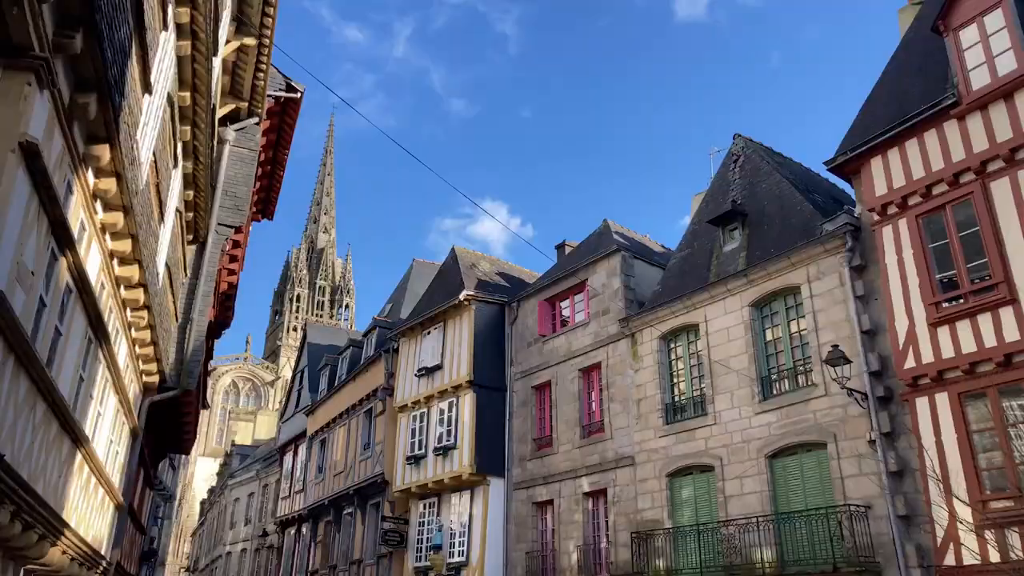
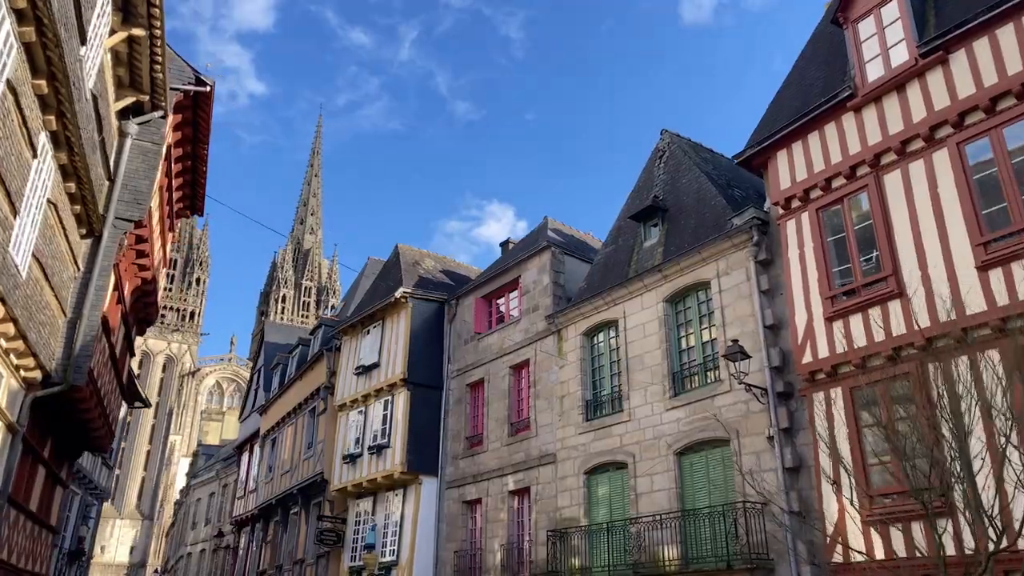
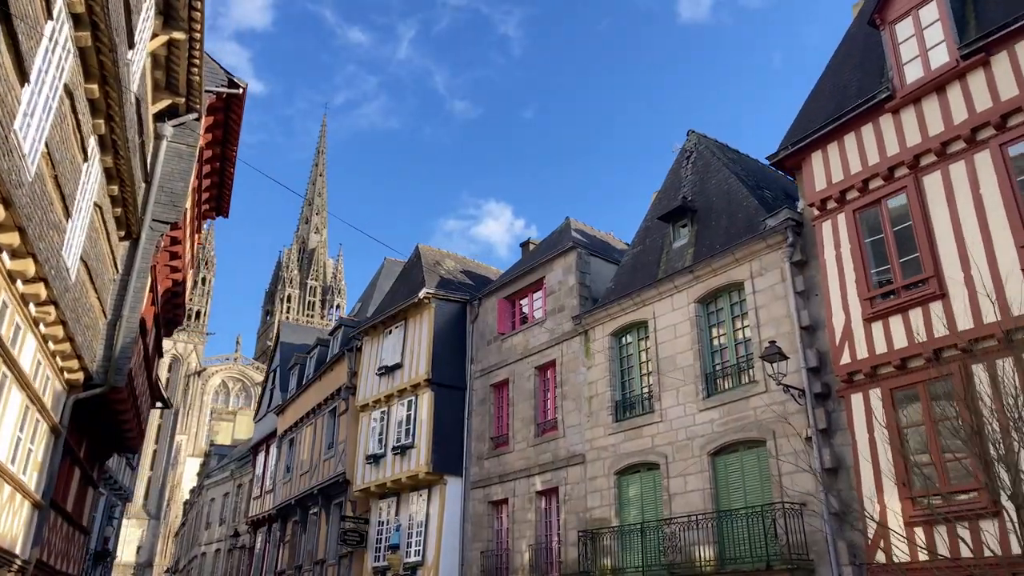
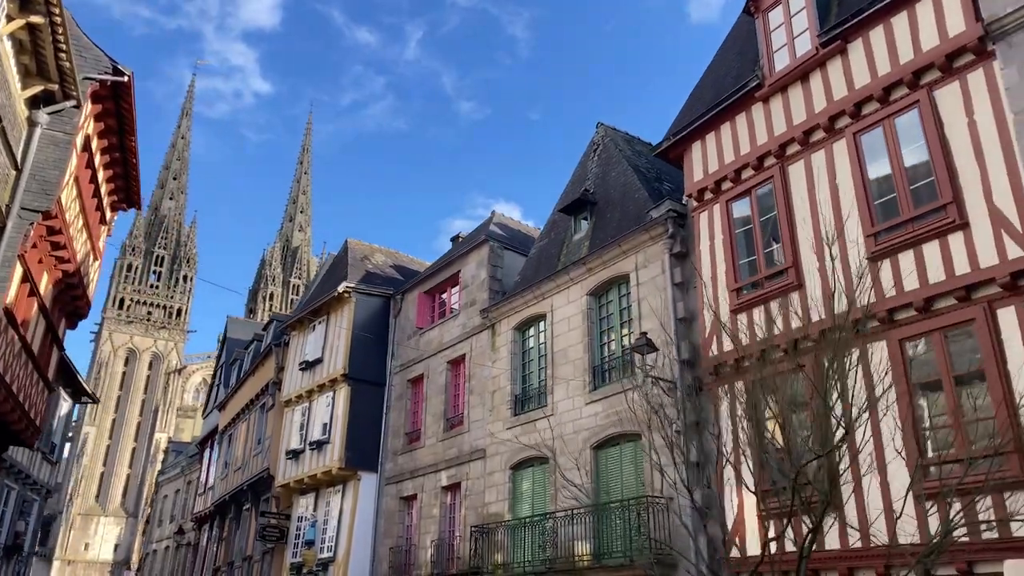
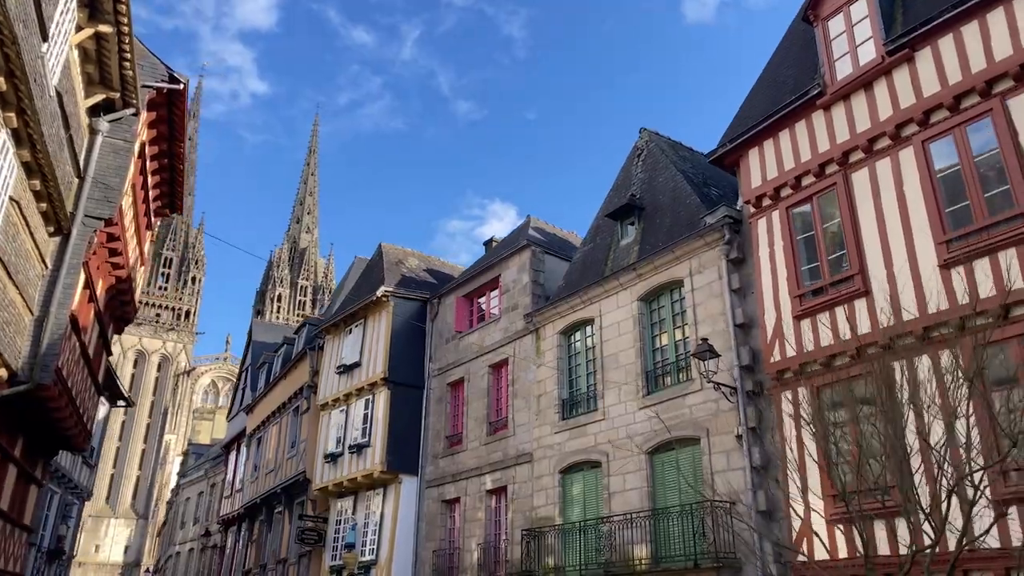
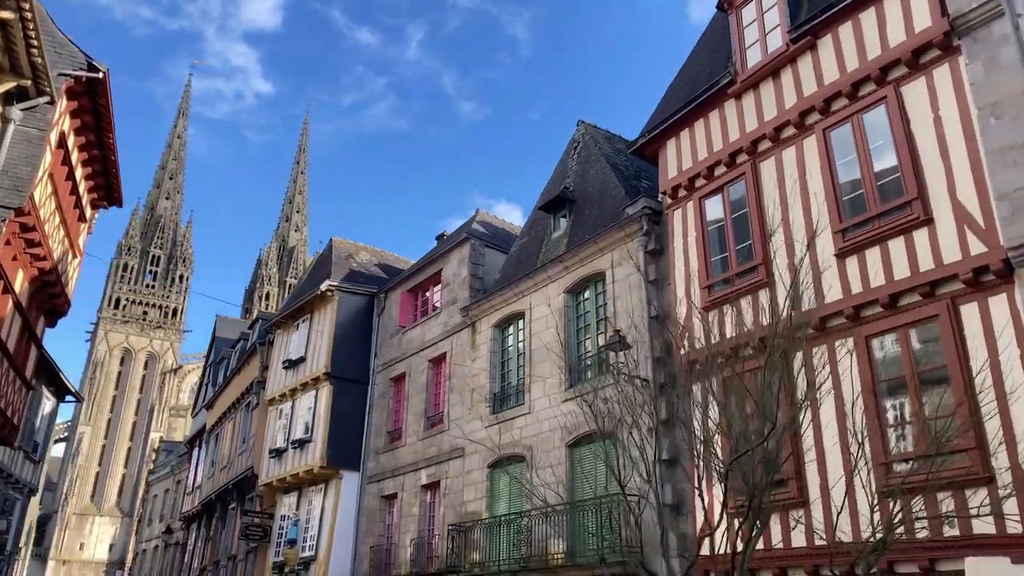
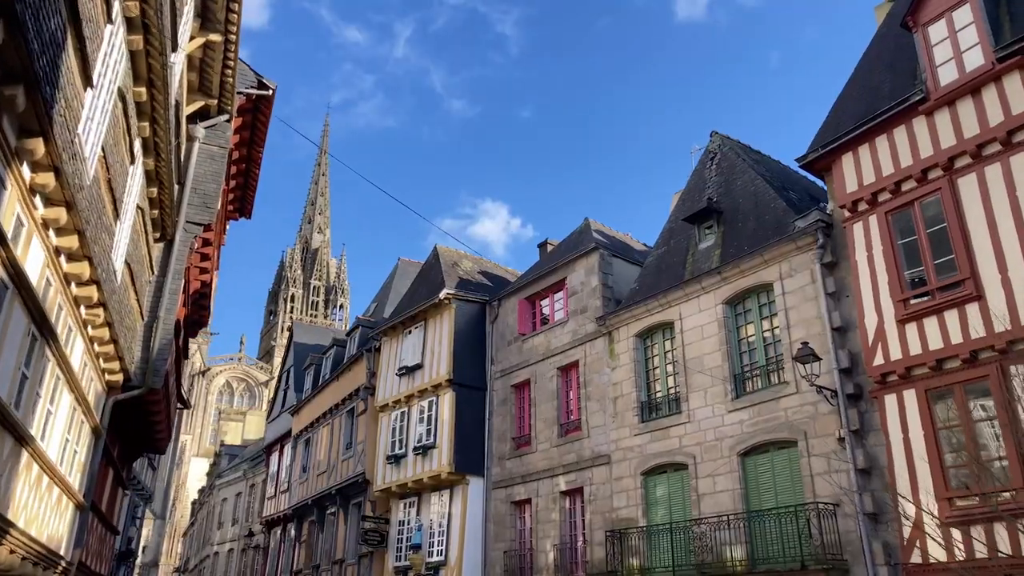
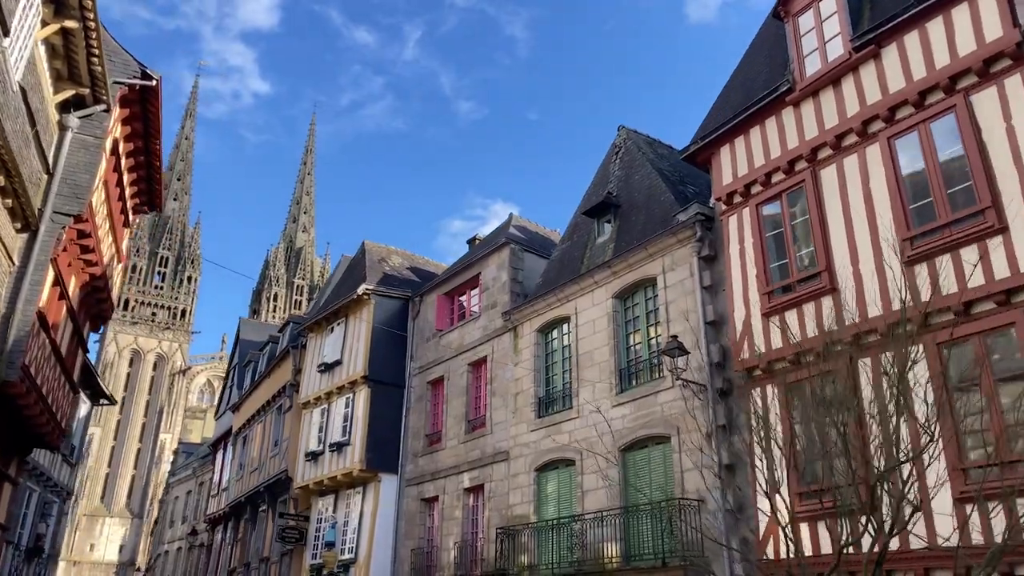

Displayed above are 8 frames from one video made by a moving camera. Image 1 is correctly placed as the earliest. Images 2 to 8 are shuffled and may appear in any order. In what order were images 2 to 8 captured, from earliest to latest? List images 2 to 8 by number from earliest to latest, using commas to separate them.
7, 3, 2, 5, 8, 4, 6
